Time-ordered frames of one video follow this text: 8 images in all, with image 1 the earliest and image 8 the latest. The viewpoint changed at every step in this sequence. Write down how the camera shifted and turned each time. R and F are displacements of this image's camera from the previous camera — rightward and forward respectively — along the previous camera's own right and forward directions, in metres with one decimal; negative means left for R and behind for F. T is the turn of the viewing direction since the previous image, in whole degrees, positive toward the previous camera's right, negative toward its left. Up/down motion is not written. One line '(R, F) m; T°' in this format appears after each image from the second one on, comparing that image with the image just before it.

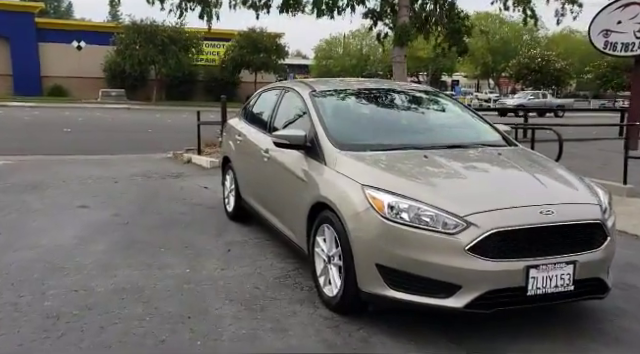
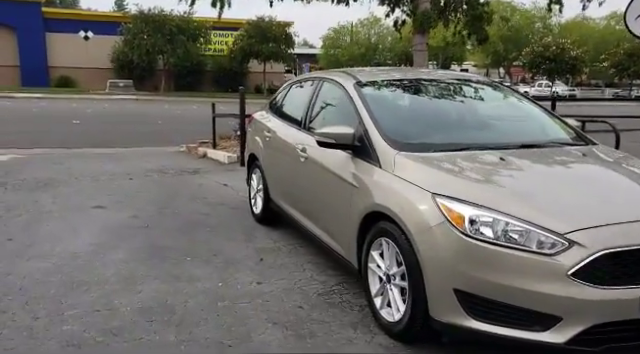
(-0.3, +0.5) m; -1°
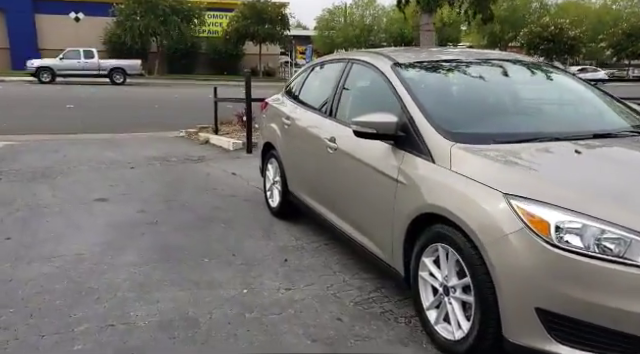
(-0.3, +0.4) m; +1°
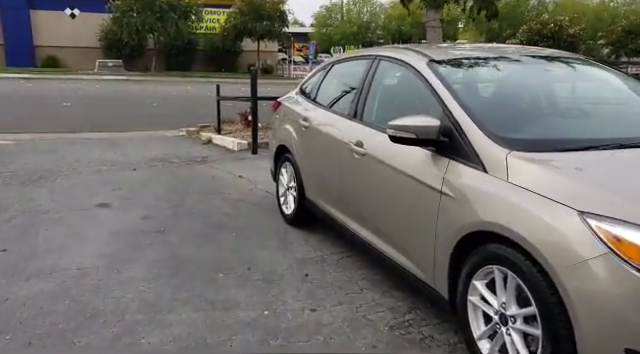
(-0.2, +0.3) m; 0°
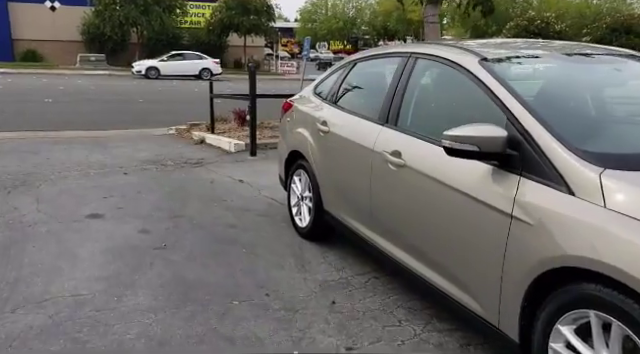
(-0.3, +0.5) m; +2°
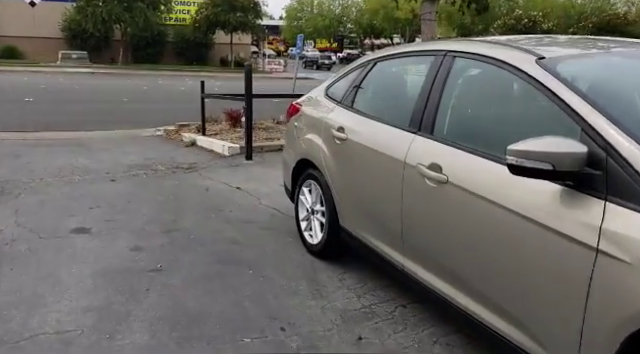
(-0.2, +0.5) m; +2°
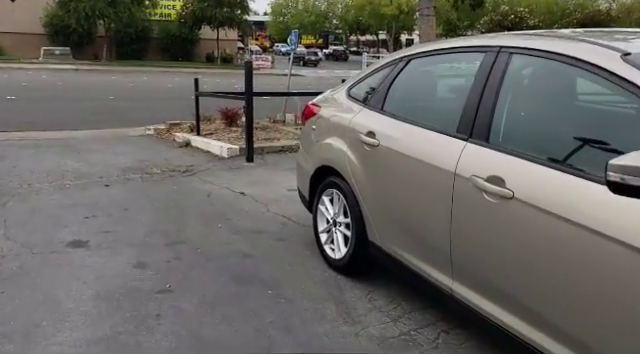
(-0.3, +0.4) m; +2°
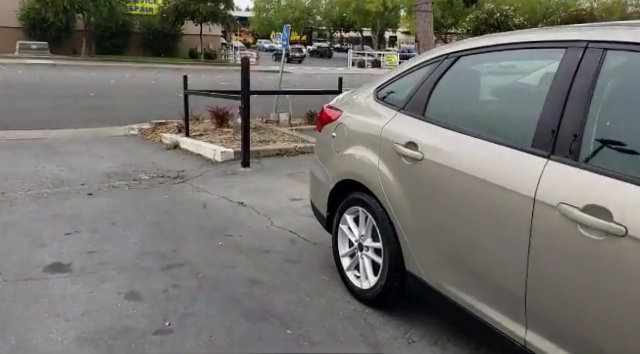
(-0.2, +0.5) m; +2°
